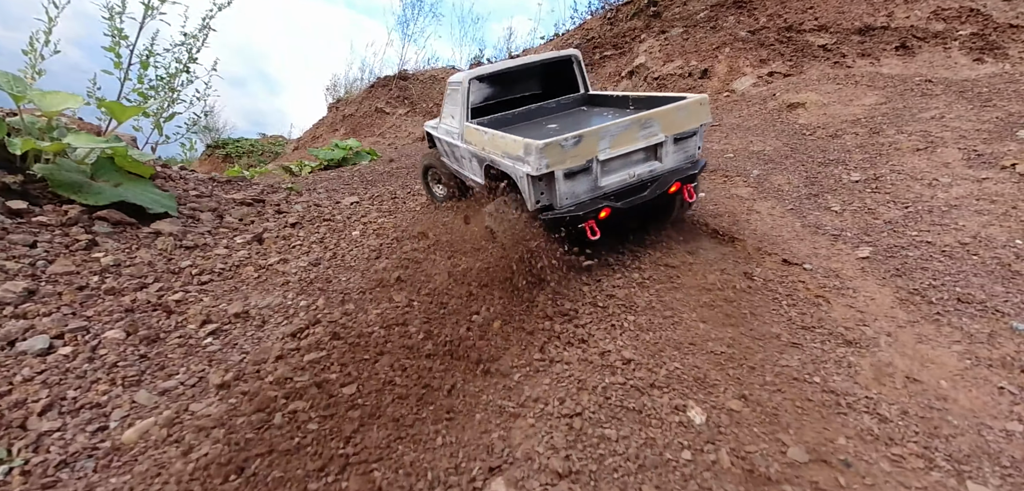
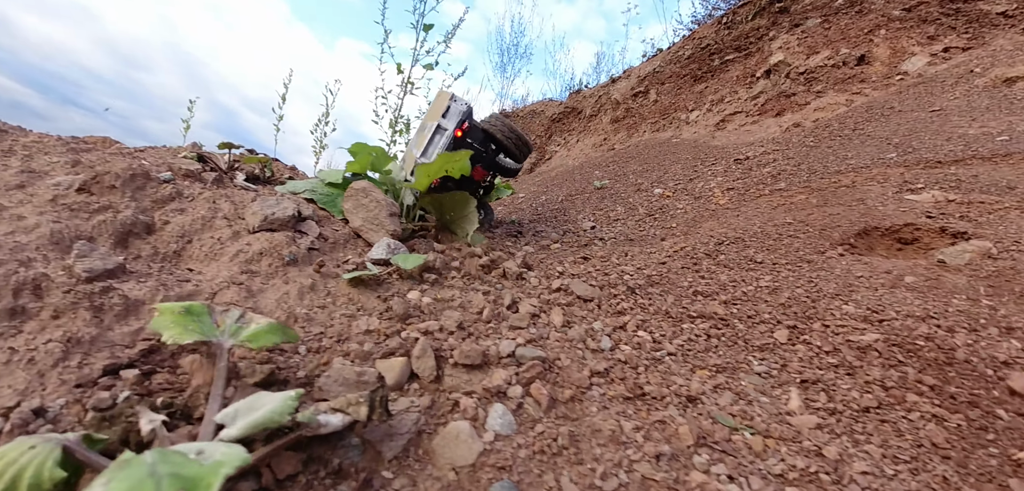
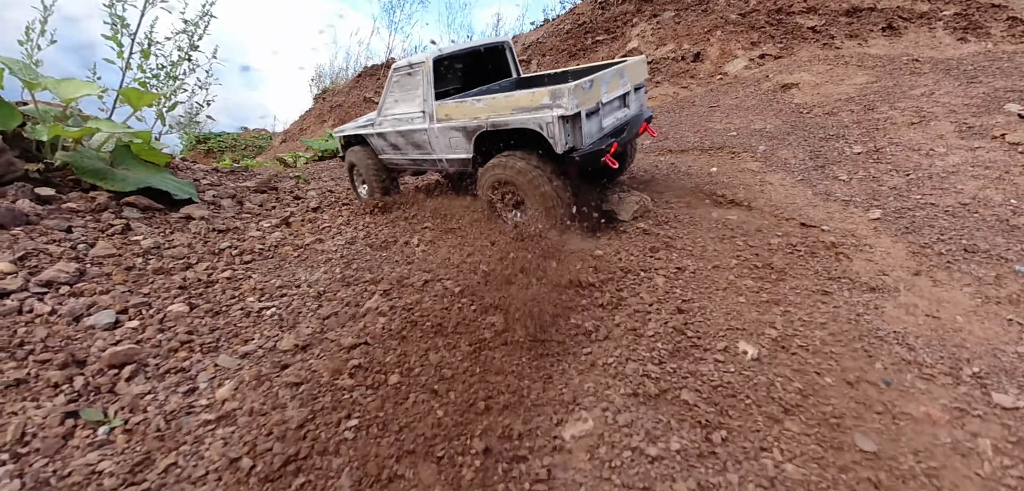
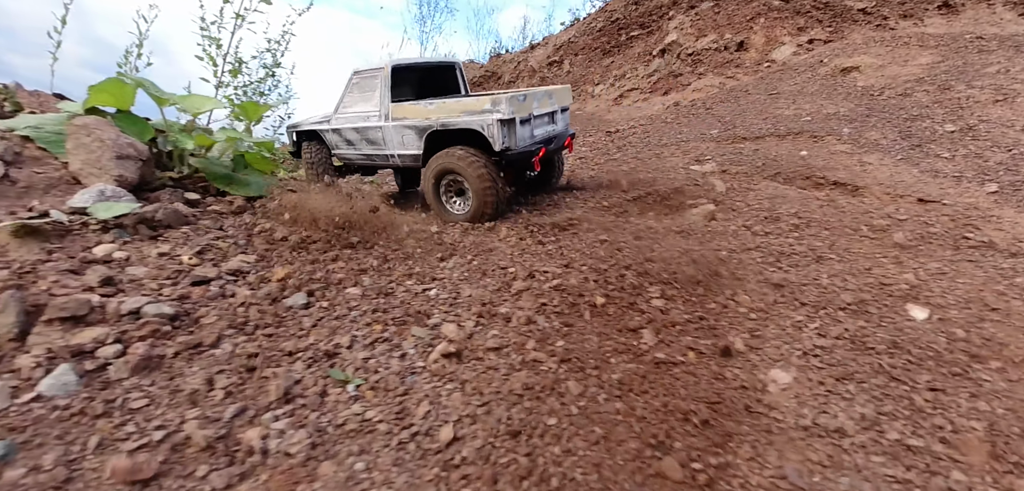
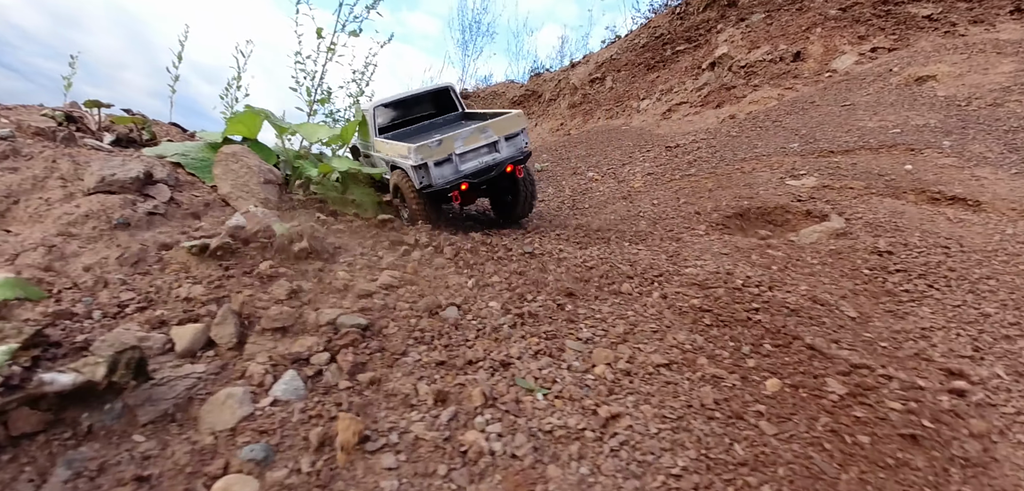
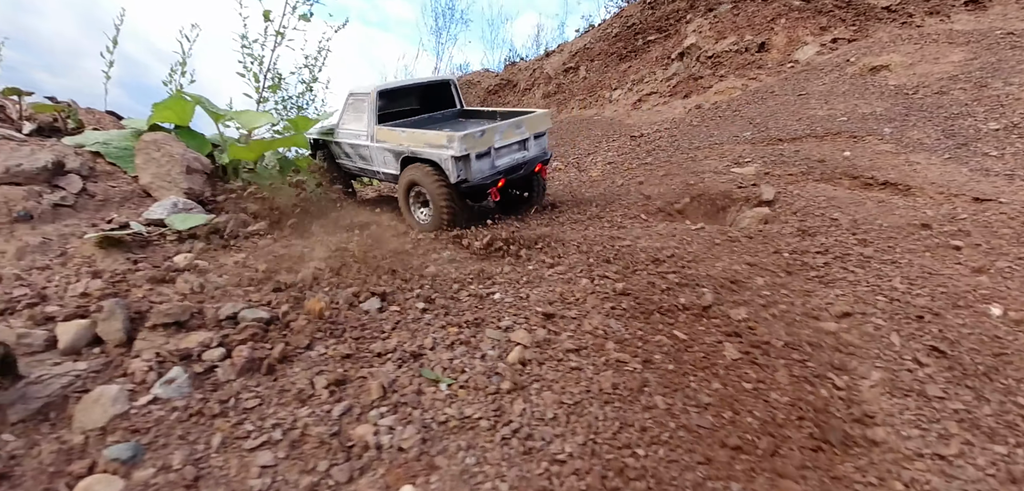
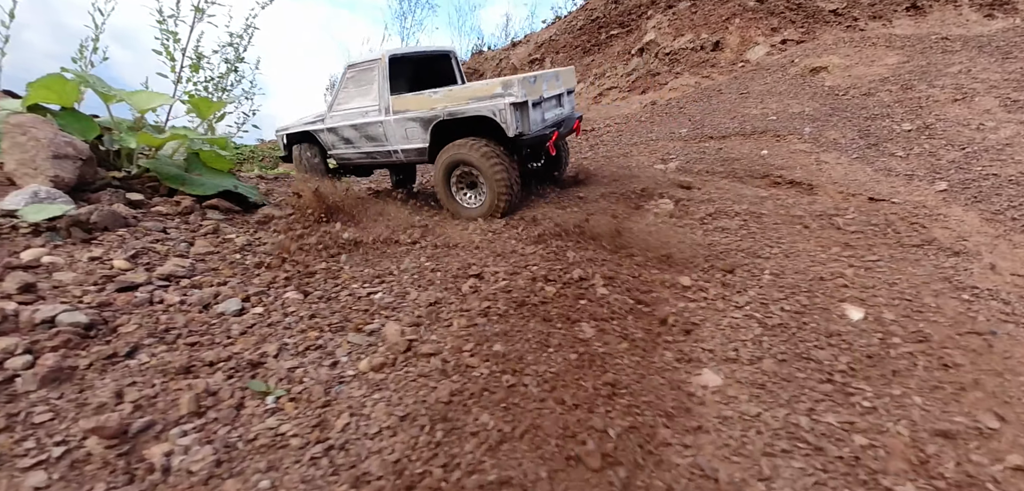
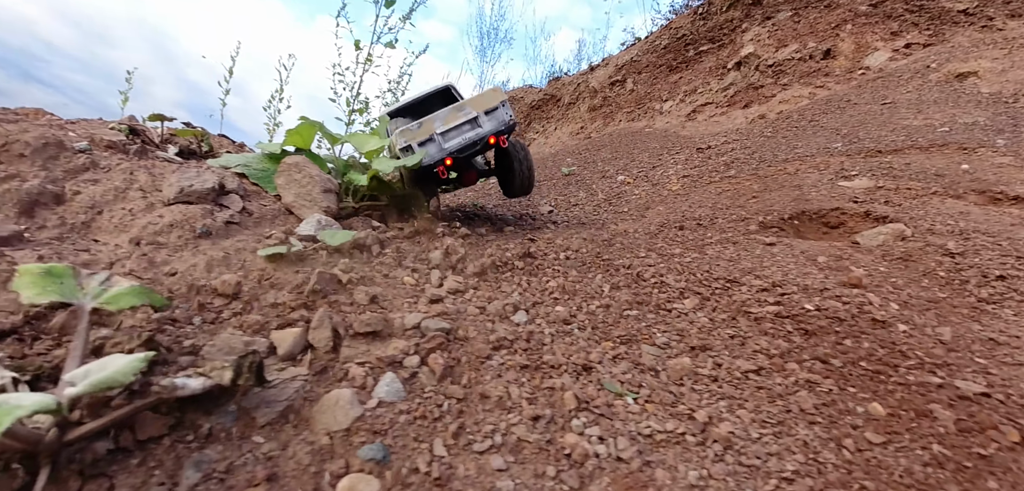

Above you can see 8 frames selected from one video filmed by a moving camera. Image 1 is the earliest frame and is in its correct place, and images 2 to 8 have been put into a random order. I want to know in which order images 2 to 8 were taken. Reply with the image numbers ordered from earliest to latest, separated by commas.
3, 7, 4, 6, 5, 8, 2
